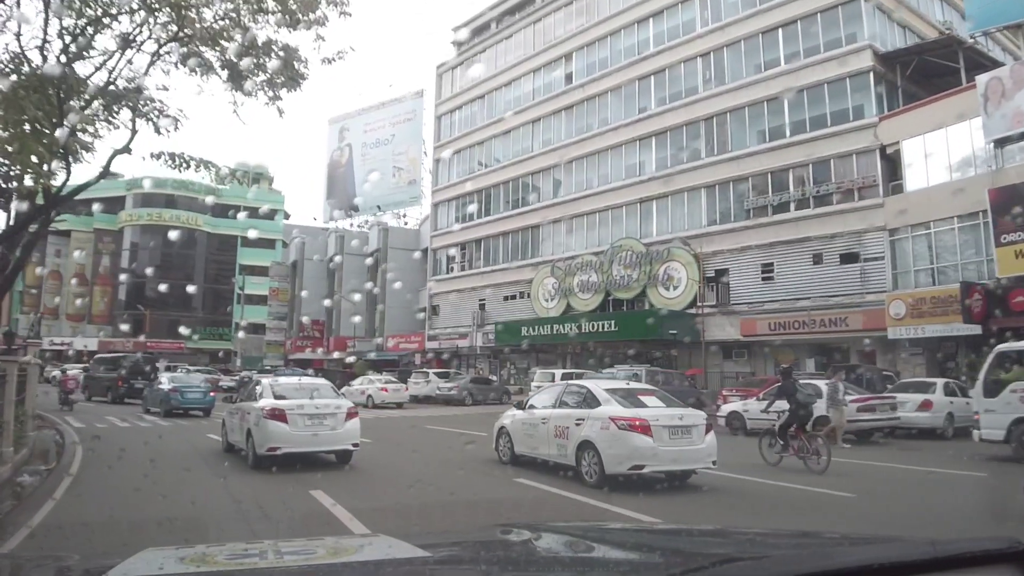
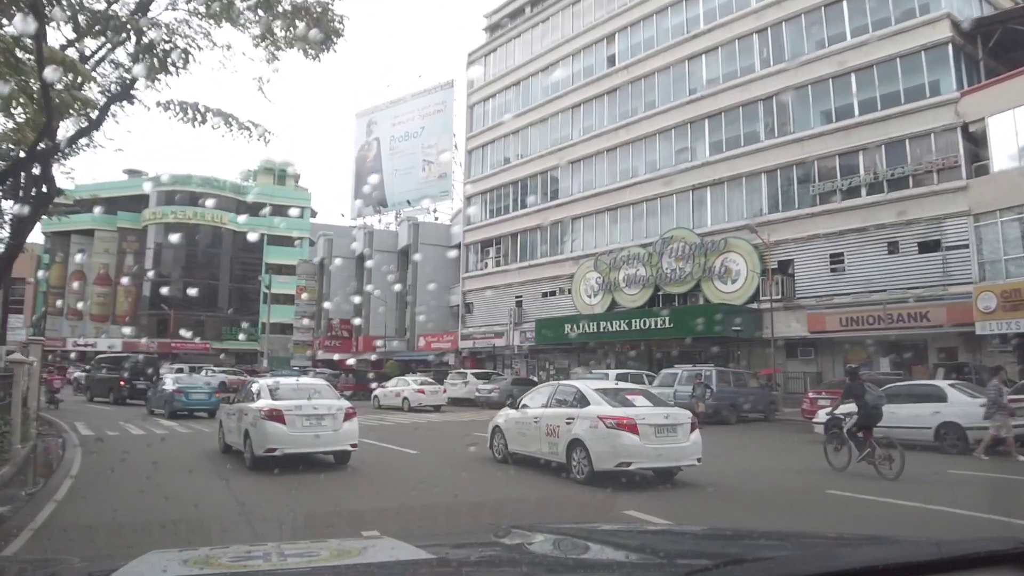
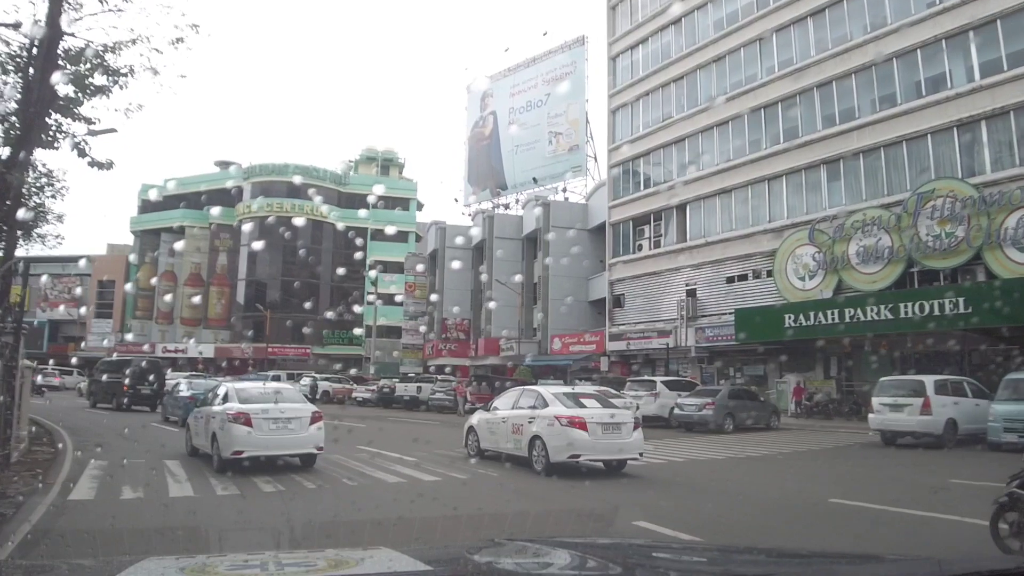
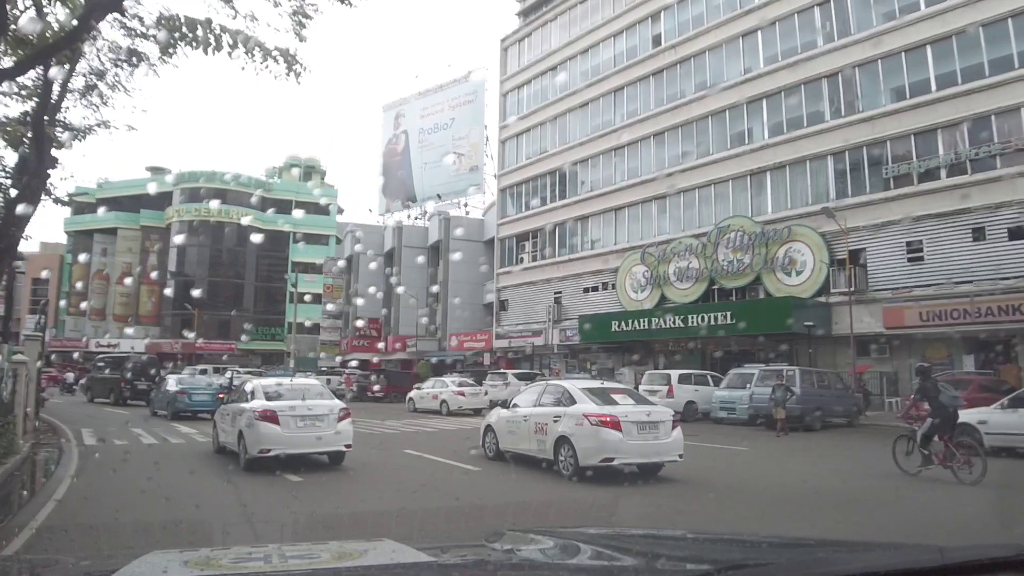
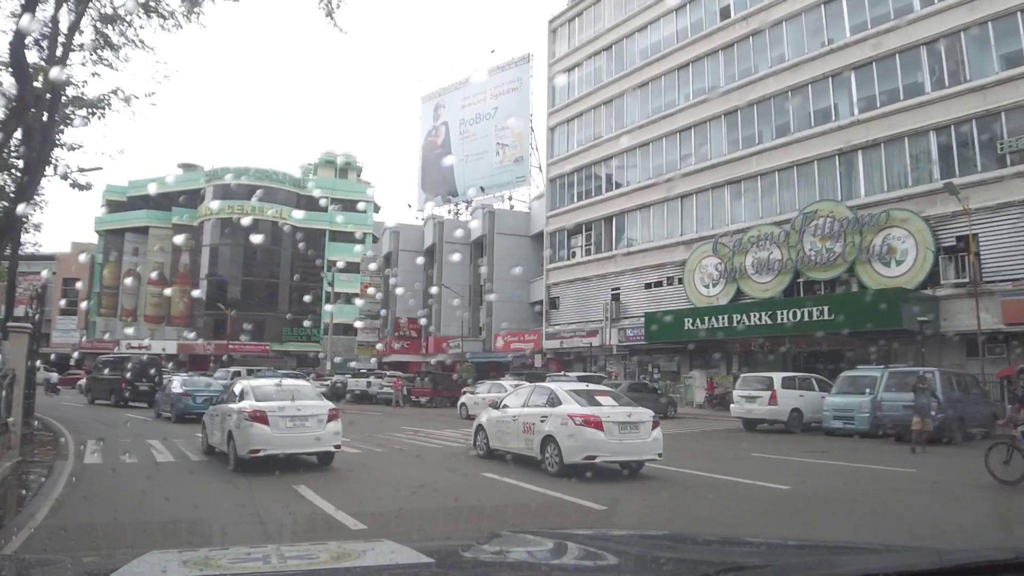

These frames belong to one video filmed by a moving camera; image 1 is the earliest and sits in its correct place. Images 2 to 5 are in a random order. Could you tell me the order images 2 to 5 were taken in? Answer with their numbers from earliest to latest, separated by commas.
2, 4, 5, 3
